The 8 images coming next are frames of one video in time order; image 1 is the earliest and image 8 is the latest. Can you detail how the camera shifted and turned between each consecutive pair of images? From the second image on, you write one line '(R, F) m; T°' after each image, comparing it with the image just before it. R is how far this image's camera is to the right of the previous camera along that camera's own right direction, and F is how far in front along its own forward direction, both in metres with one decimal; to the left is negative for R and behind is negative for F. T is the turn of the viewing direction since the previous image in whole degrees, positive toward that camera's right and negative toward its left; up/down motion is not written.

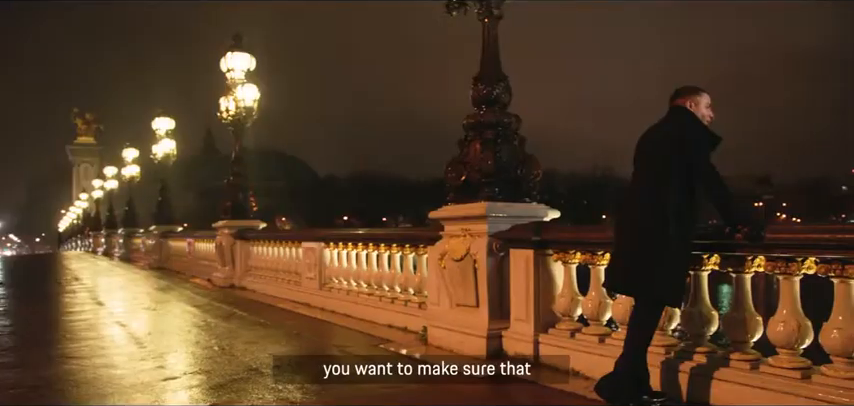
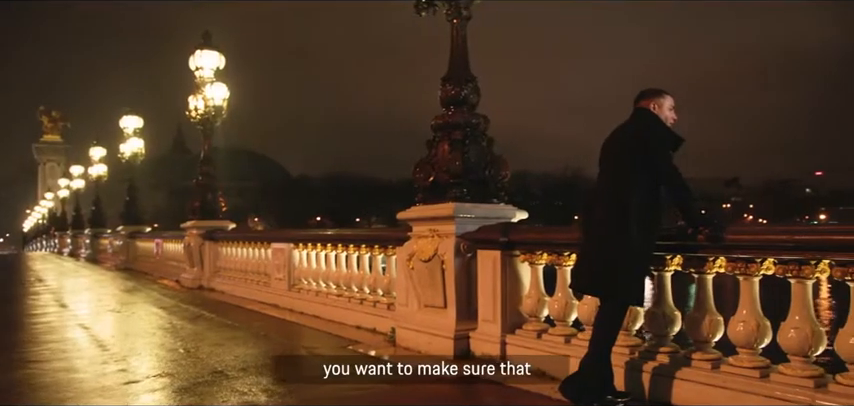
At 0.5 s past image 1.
(+0.4, 0.0) m; +1°
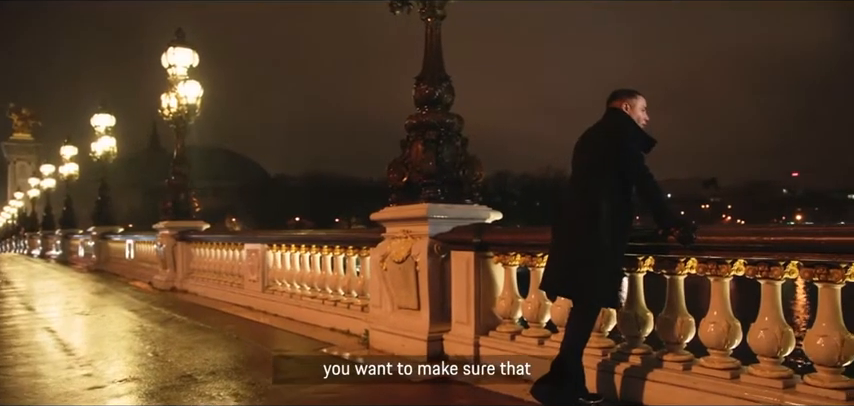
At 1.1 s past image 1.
(+0.4, +0.1) m; +1°
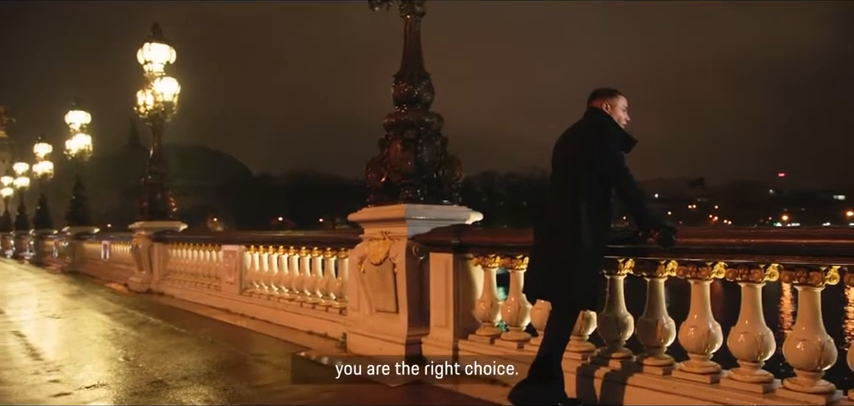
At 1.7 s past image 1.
(+0.3, +0.1) m; +1°
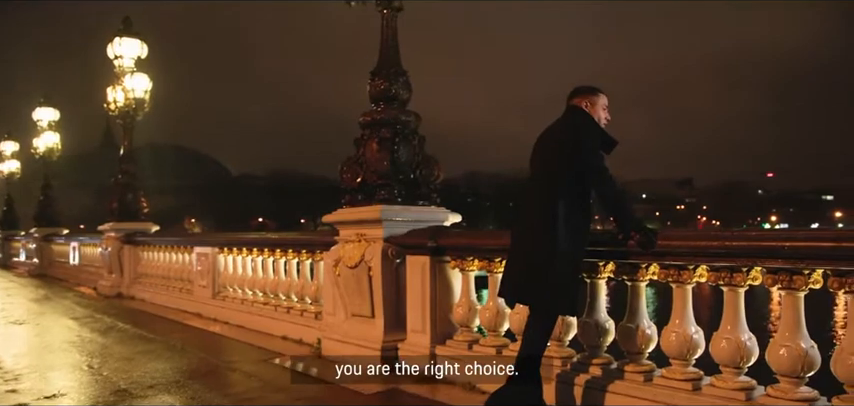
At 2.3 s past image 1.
(+0.3, +0.2) m; +1°
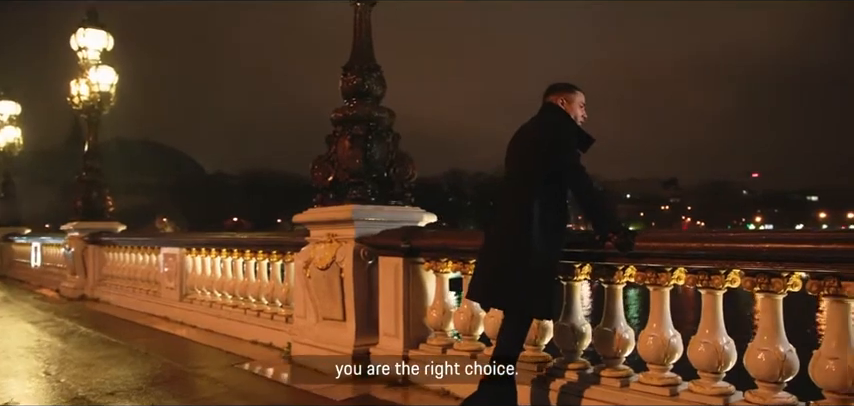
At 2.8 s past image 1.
(+0.3, +0.2) m; +1°
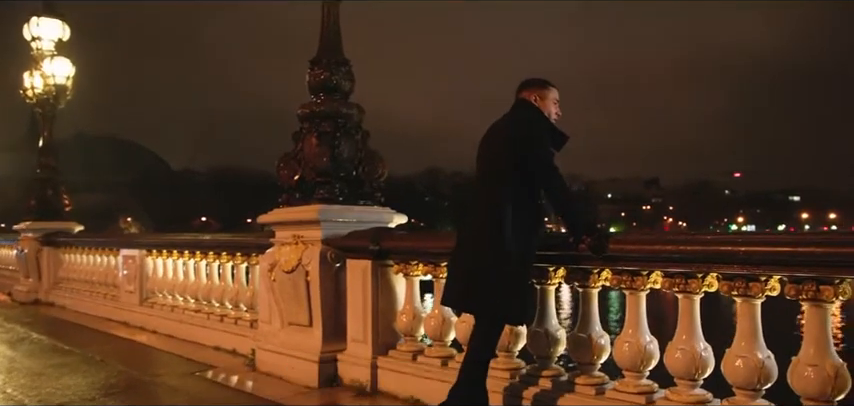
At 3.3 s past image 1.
(+0.3, +0.3) m; +1°
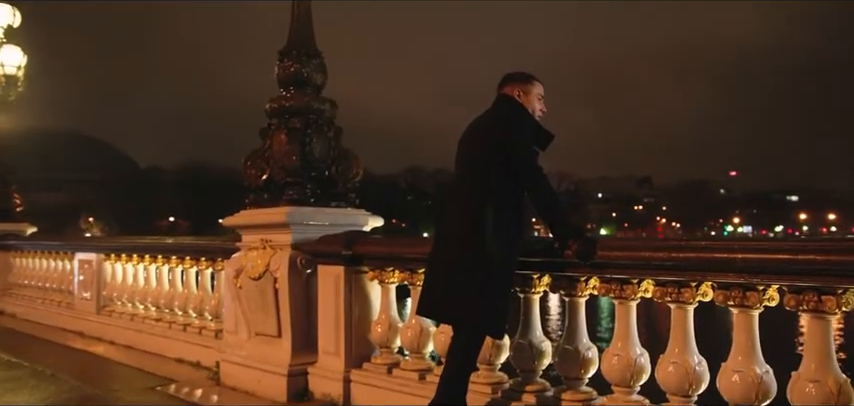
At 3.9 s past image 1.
(+0.2, +0.4) m; +1°
